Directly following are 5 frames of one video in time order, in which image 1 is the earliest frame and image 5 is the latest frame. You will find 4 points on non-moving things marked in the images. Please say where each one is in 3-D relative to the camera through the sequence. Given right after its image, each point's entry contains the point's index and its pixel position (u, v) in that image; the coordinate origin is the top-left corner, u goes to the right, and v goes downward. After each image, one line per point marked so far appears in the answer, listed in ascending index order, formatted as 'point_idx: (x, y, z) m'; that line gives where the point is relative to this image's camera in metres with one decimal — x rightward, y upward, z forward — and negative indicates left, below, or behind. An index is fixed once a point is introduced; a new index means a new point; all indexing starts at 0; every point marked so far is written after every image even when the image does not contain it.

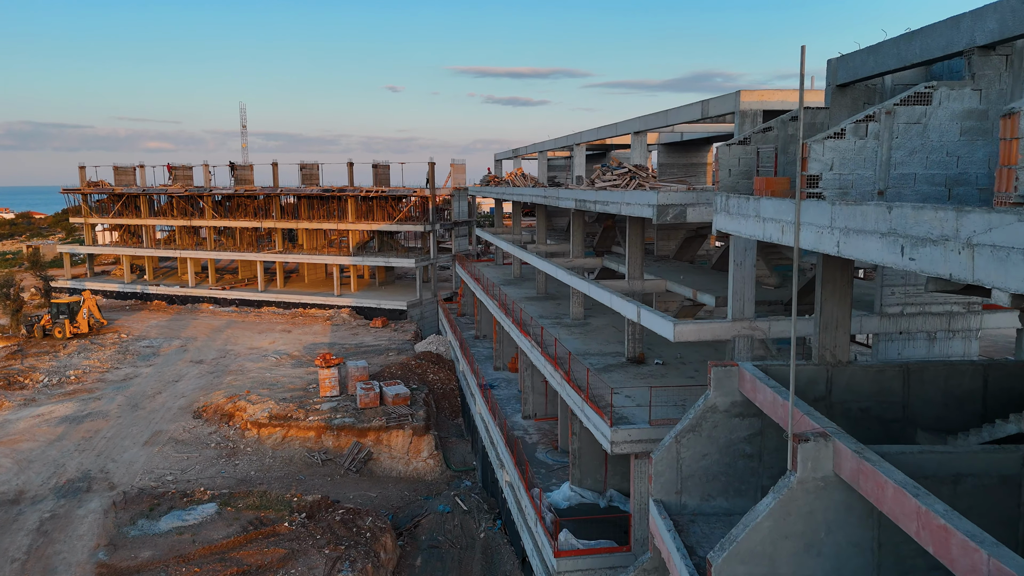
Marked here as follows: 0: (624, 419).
0: (+2.2, -2.5, +14.1) m
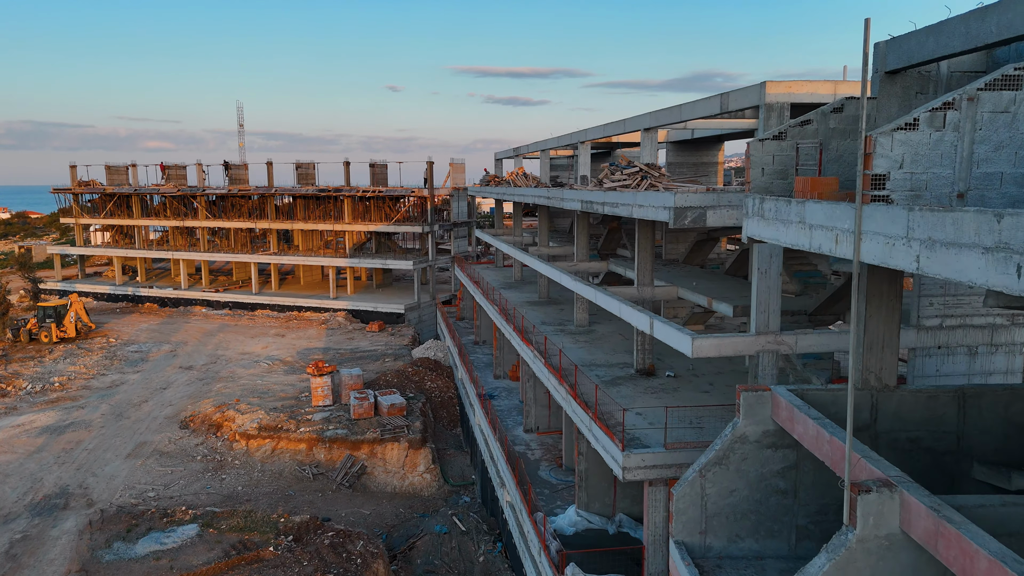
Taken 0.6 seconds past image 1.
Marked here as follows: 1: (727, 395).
0: (+2.2, -2.7, +12.9) m
1: (+4.8, -2.4, +16.0) m
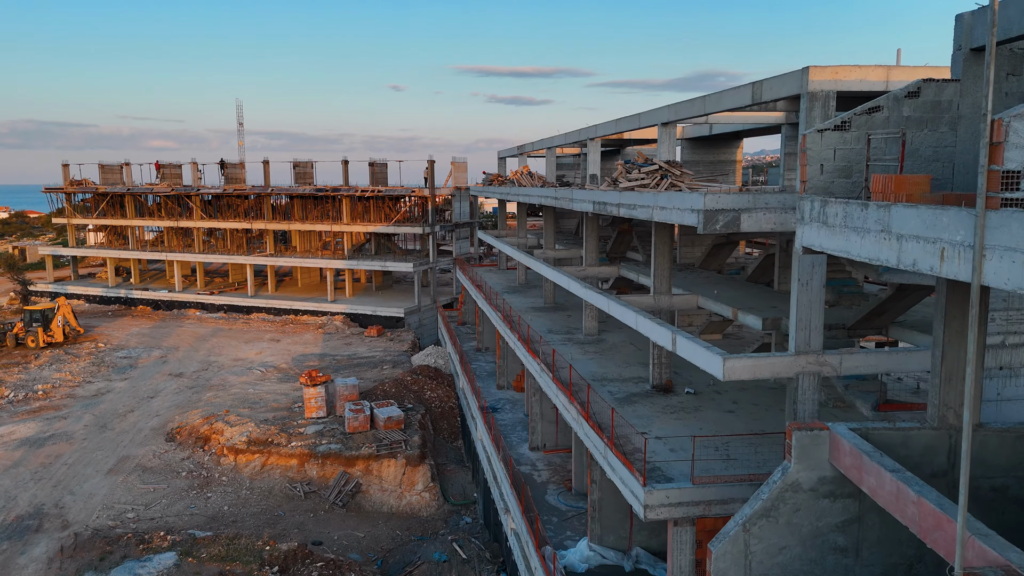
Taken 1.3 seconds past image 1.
0: (+2.3, -2.9, +11.5) m
1: (+4.9, -2.6, +14.6) m
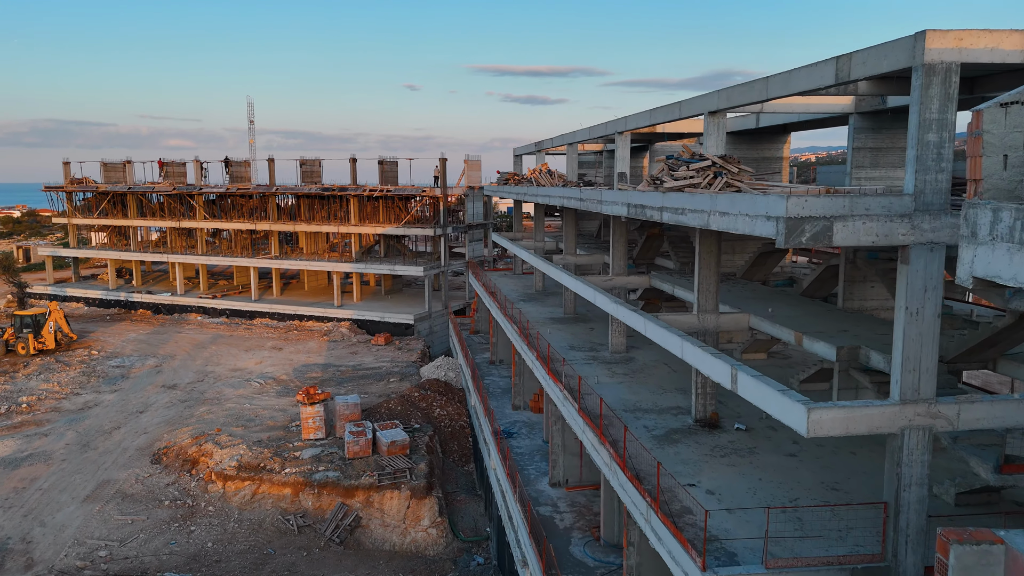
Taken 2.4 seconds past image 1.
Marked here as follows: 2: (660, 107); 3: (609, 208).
0: (+2.6, -3.3, +9.1) m
1: (+5.2, -2.9, +12.1) m
2: (+3.3, +4.1, +16.5) m
3: (+2.1, +1.7, +15.3) m
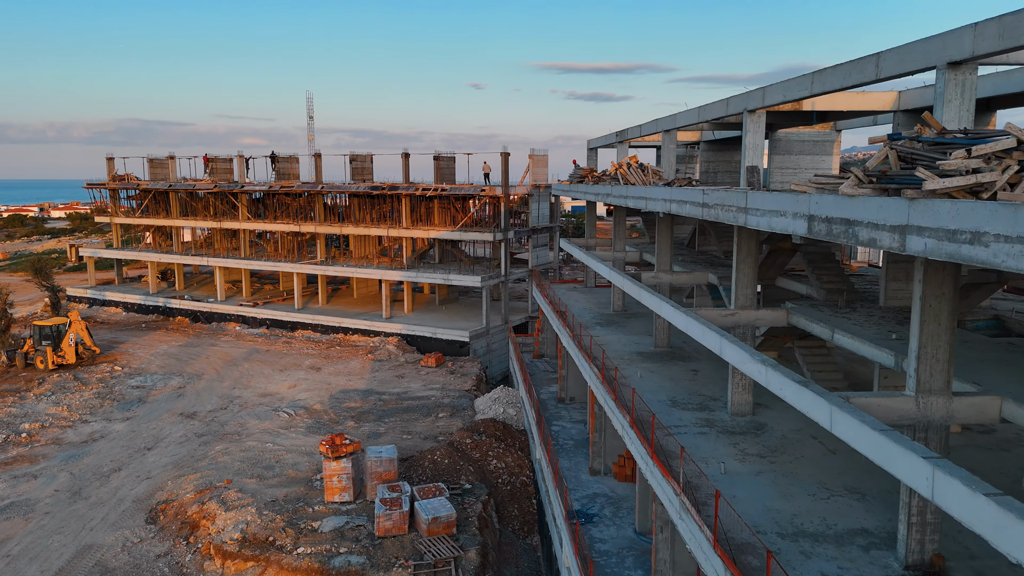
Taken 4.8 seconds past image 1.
0: (+3.3, -4.0, +3.7) m
1: (+6.2, -3.7, +6.5) m
2: (+4.8, +3.3, +11.0) m
3: (+3.4, +0.9, +9.9) m
